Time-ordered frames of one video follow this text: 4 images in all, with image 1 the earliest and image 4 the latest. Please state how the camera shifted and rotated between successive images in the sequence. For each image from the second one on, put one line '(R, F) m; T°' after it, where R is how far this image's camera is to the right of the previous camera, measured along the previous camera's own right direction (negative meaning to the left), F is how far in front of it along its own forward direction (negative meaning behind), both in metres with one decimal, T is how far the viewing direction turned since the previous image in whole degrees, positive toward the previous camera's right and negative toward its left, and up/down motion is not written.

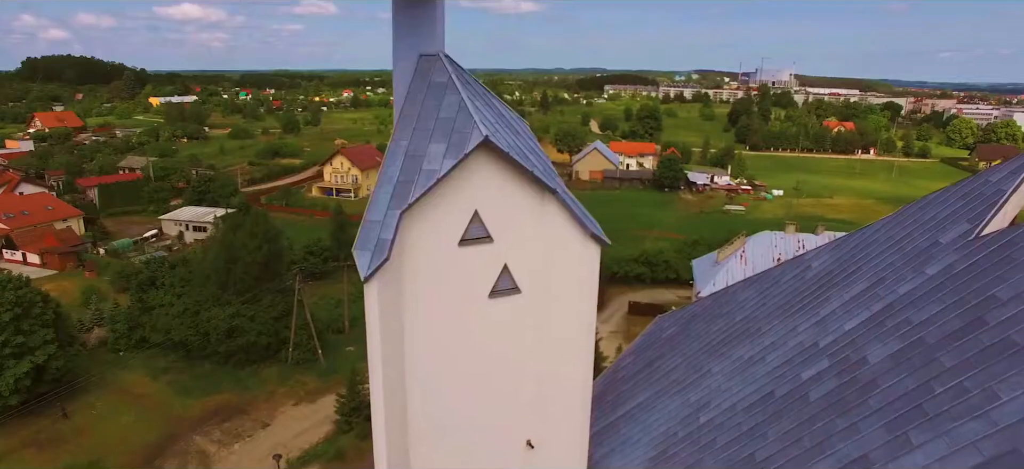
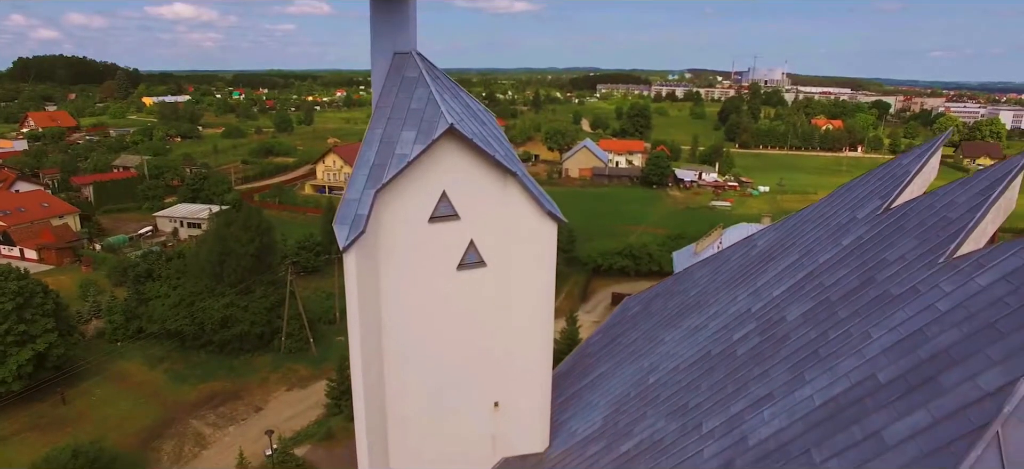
(+0.4, -0.8) m; 0°
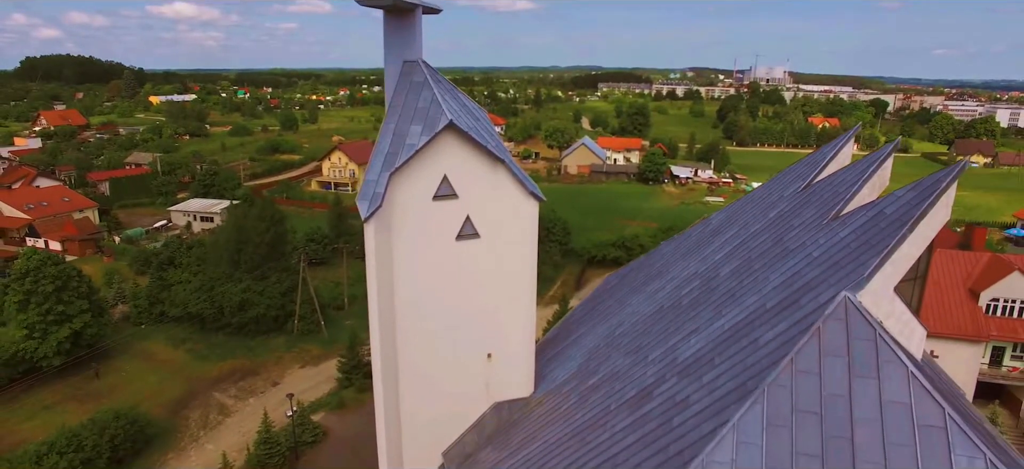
(+0.2, -1.7) m; 0°
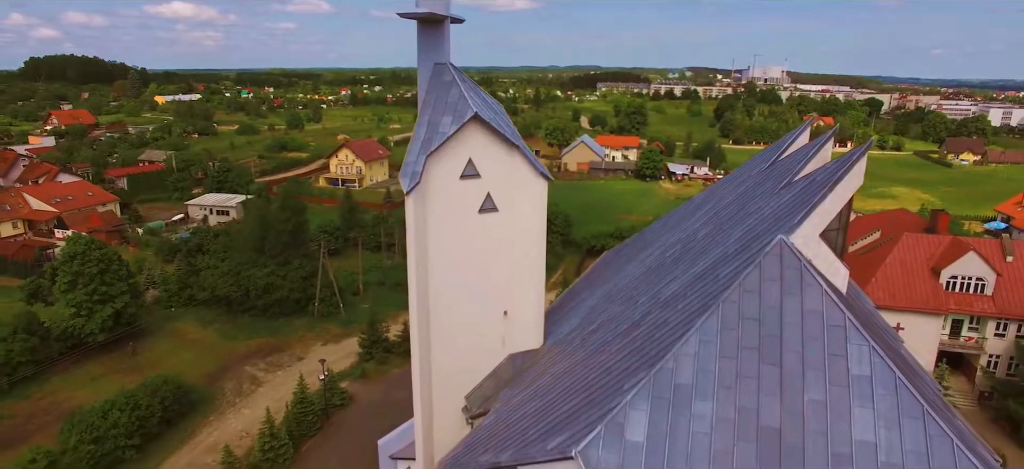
(-0.3, -1.9) m; 0°
